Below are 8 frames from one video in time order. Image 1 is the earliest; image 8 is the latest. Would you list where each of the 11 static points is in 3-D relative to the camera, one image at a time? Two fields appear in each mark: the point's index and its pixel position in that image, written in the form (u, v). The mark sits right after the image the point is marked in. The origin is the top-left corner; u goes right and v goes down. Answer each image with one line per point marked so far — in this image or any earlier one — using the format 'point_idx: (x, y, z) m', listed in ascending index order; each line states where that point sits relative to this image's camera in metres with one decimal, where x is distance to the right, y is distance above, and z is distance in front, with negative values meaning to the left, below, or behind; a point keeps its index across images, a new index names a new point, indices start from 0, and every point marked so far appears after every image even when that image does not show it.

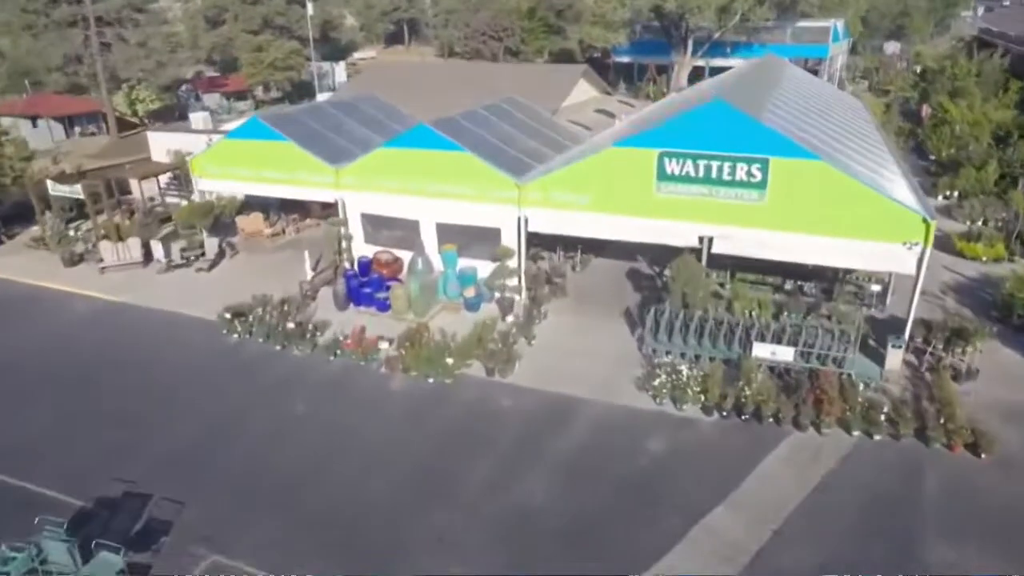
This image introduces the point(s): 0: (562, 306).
0: (+1.0, -0.4, +13.8) m
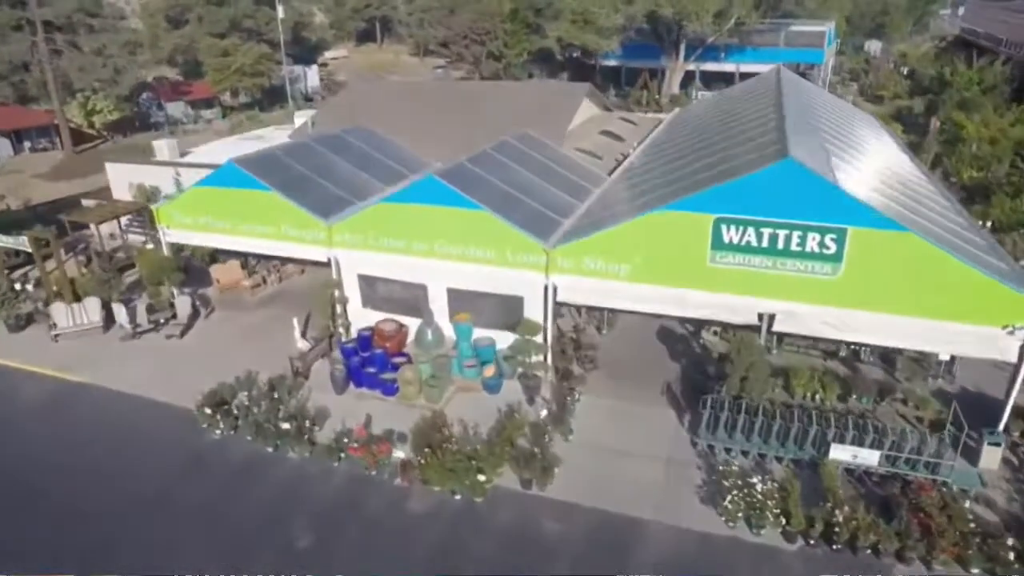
0: (+1.5, -1.7, +12.1) m
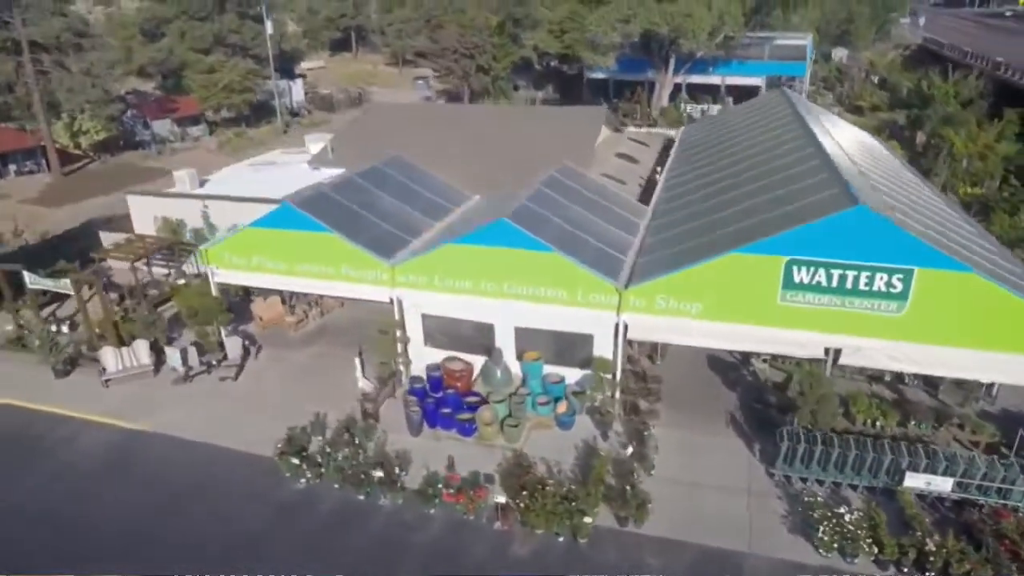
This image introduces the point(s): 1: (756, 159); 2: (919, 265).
0: (+2.8, -2.4, +12.5) m
1: (+6.5, +3.5, +17.6) m
2: (+6.3, +0.4, +10.3) m
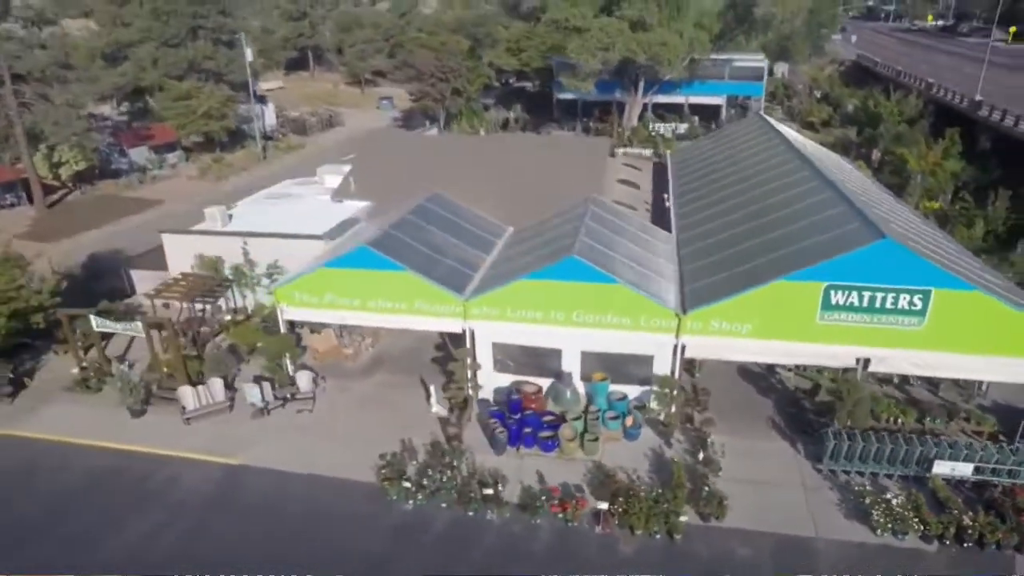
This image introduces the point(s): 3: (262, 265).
0: (+4.3, -2.9, +14.2) m
1: (+7.3, +3.0, +19.6) m
2: (+7.9, 0.0, +12.3) m
3: (-7.2, +0.7, +19.3) m
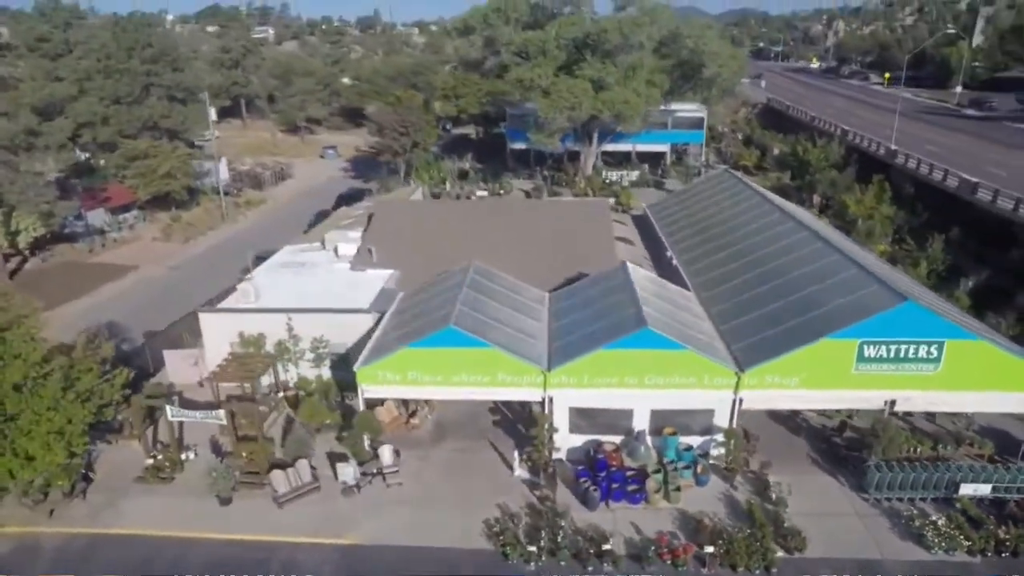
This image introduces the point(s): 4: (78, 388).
0: (+6.1, -4.3, +16.2) m
1: (+8.2, +1.5, +22.2) m
2: (+9.8, -1.1, +14.9) m
3: (-6.1, -1.5, +19.8) m
4: (-9.8, -2.2, +14.9) m
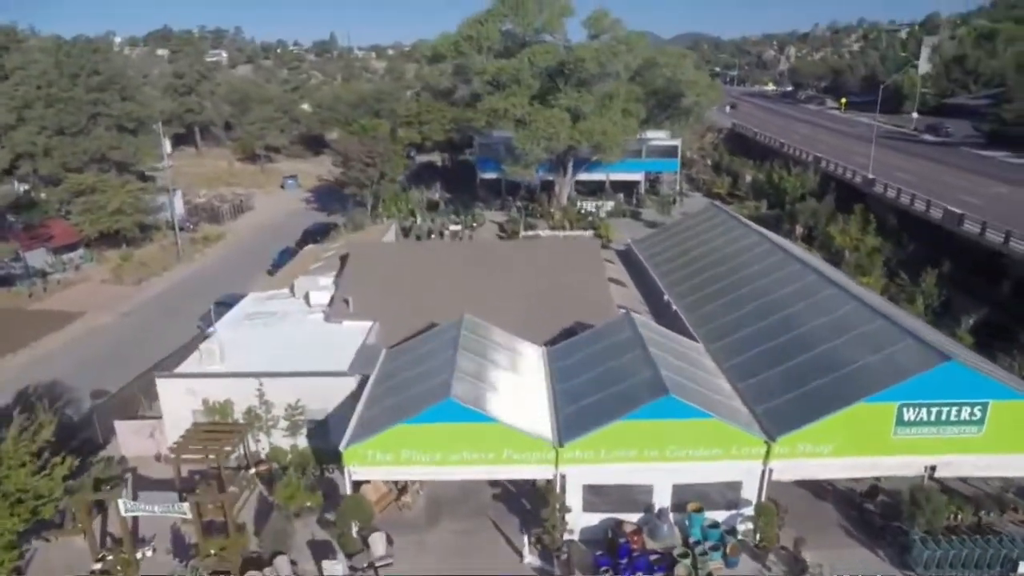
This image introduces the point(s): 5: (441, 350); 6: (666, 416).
0: (+6.3, -5.5, +14.8) m
1: (+7.8, +0.1, +21.1) m
2: (+10.0, -2.3, +13.8) m
3: (-6.2, -3.1, +17.8) m
4: (-9.5, -3.8, +12.6) m
5: (-1.8, -1.6, +17.0) m
6: (+3.2, -2.6, +13.9) m
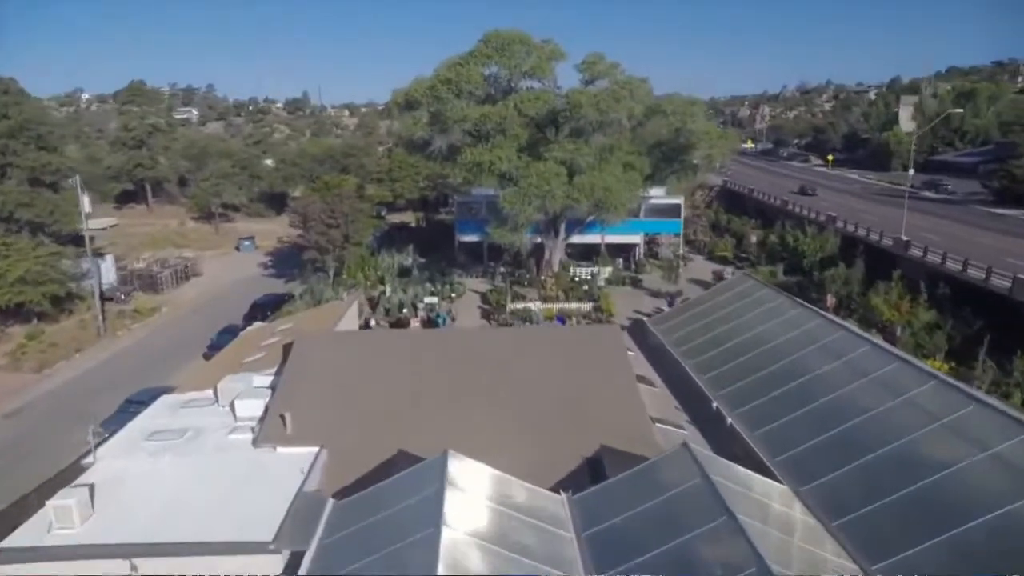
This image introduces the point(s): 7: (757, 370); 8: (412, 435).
0: (+6.6, -7.5, +8.9) m
1: (+7.8, -2.4, +15.7) m
2: (+10.3, -4.2, +8.4) m
3: (-6.0, -5.4, +11.6) m
4: (-9.2, -5.6, +6.3) m
5: (-1.6, -3.7, +11.1) m
6: (+3.5, -4.5, +8.1) m
7: (+6.7, -2.2, +18.5) m
8: (-2.4, -3.3, +15.8) m
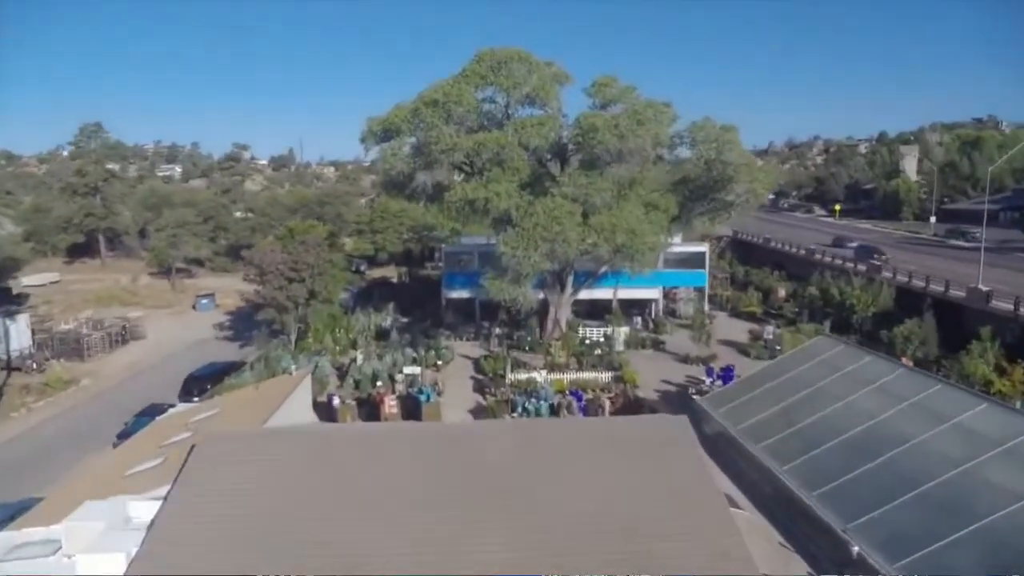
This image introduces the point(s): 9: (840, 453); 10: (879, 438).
0: (+7.1, -8.0, +2.2) m
1: (+8.2, -3.5, +9.5) m
2: (+10.8, -4.6, +2.0) m
3: (-5.6, -6.2, +4.8) m
4: (-8.6, -6.0, -0.6) m
5: (-1.2, -4.5, +4.5) m
6: (+4.0, -5.0, +1.6) m
7: (+7.0, -3.5, +12.3) m
8: (-2.0, -4.5, +9.2) m
9: (+6.6, -3.3, +13.9) m
10: (+7.5, -3.0, +13.7) m
